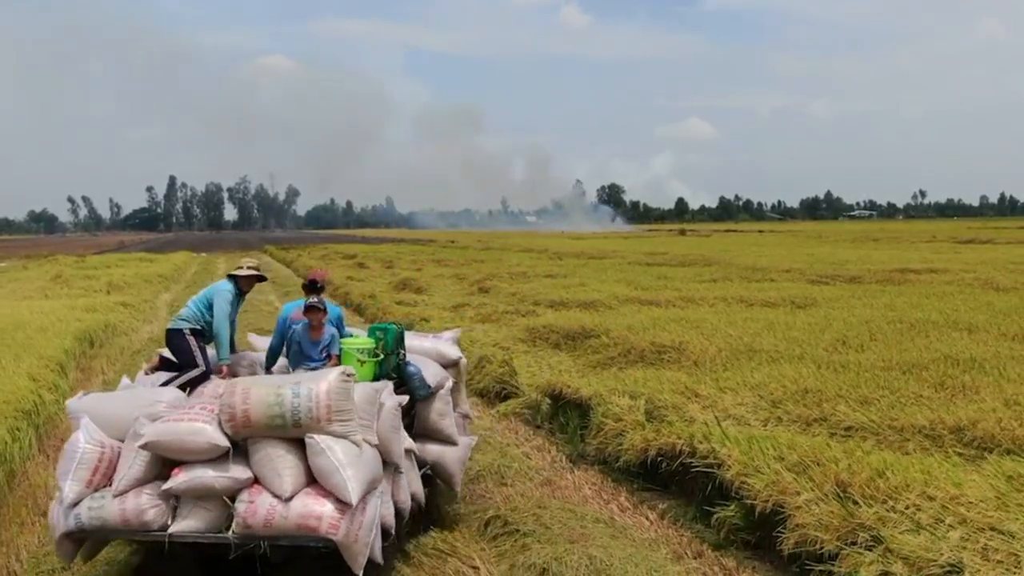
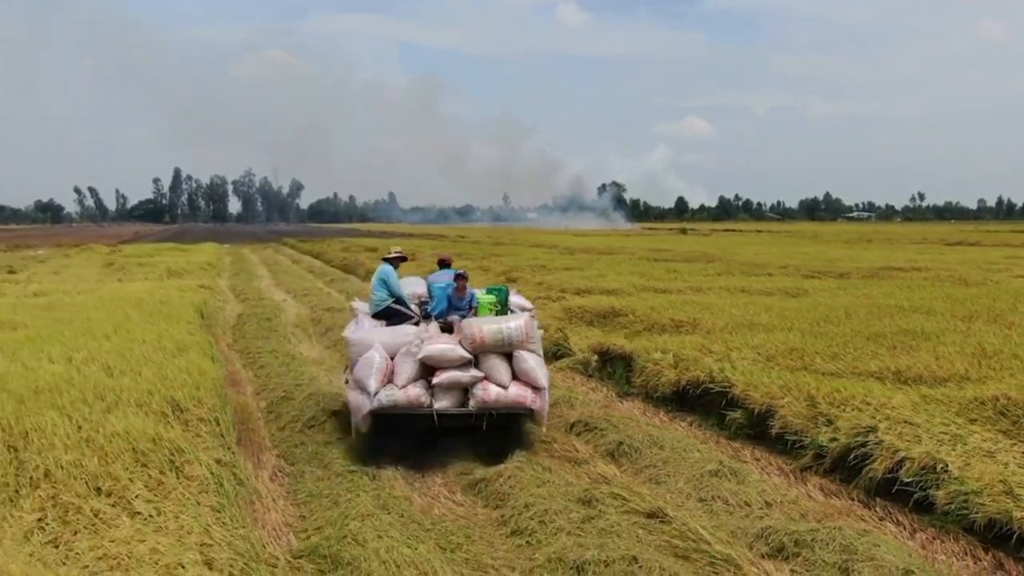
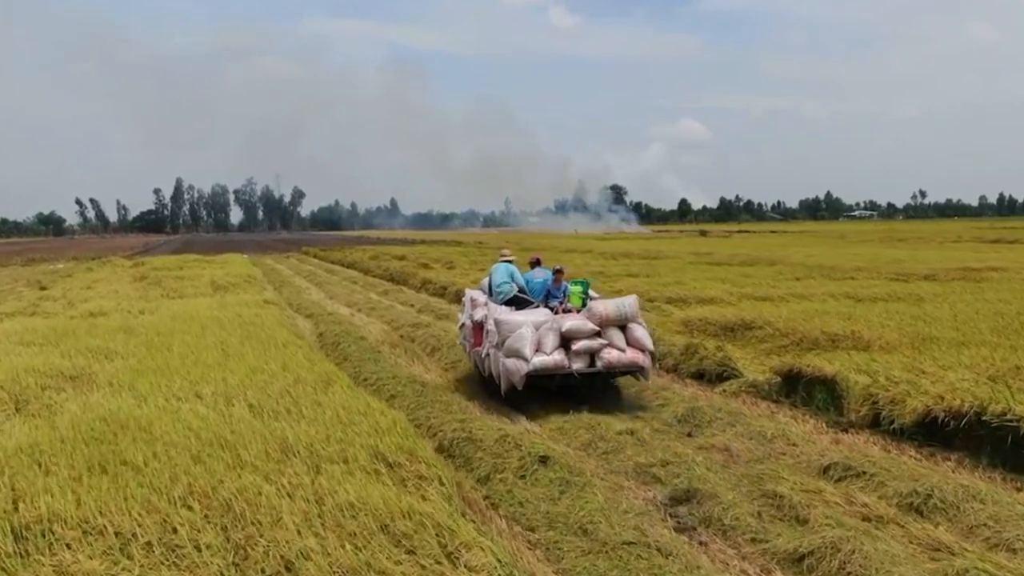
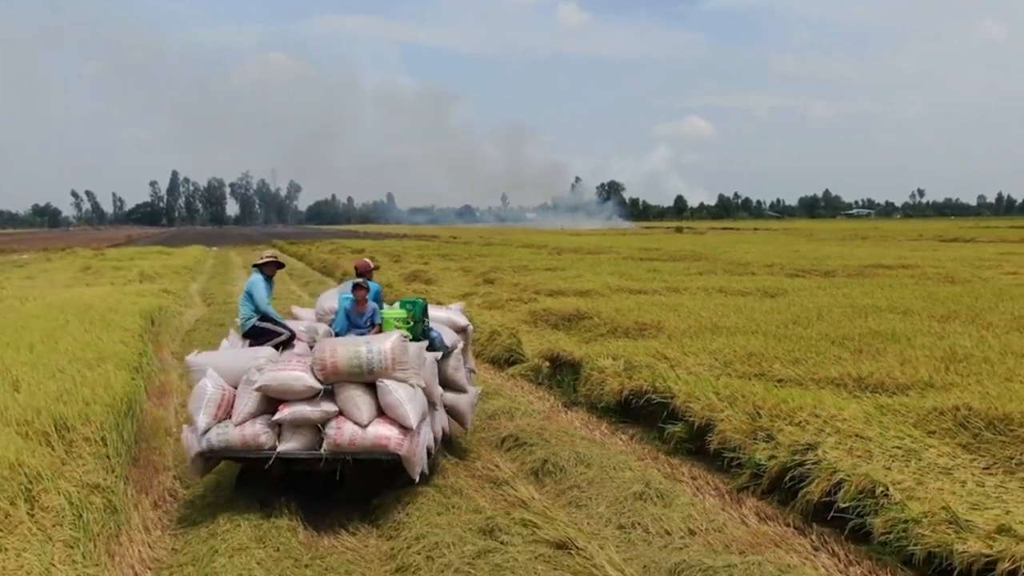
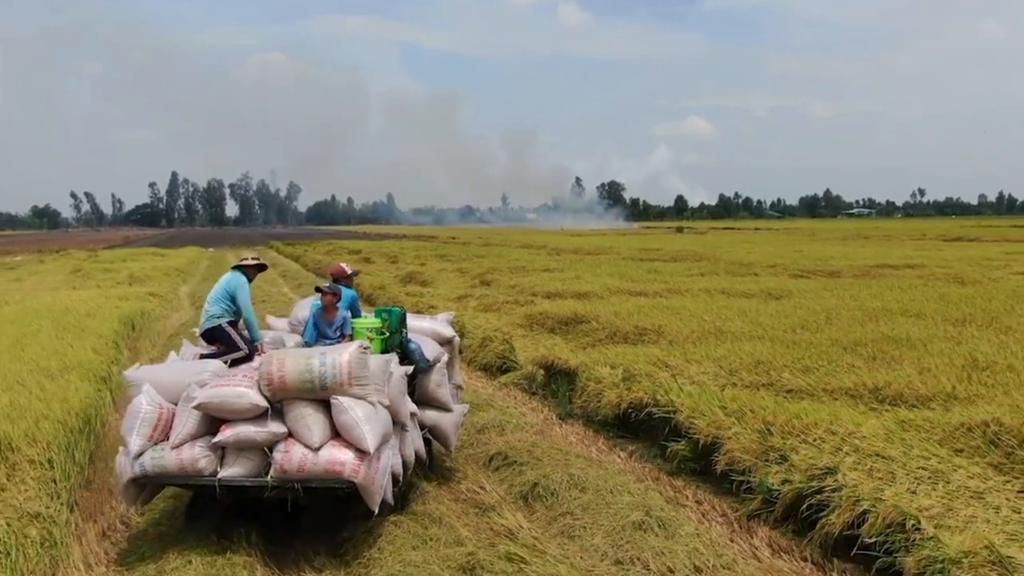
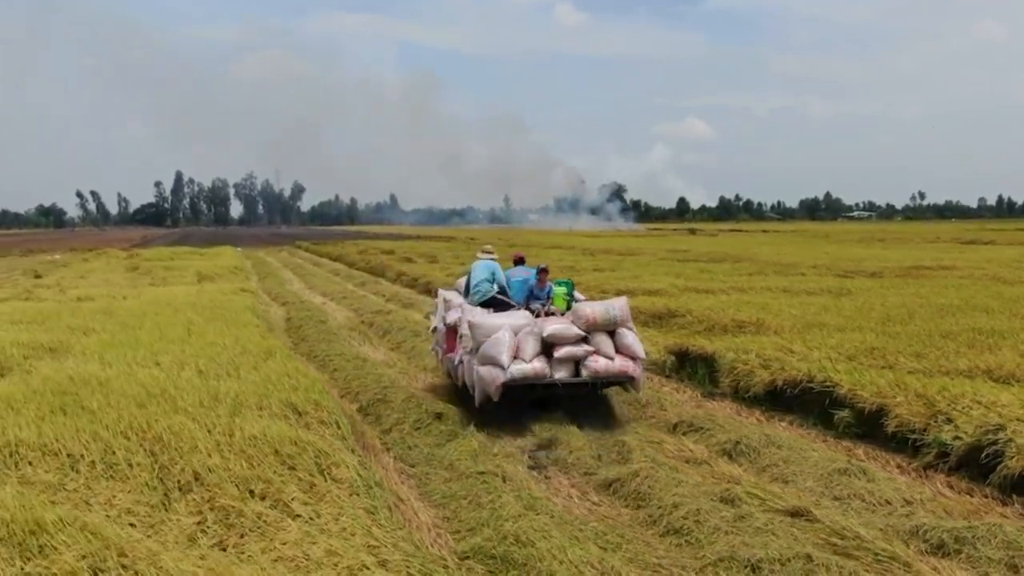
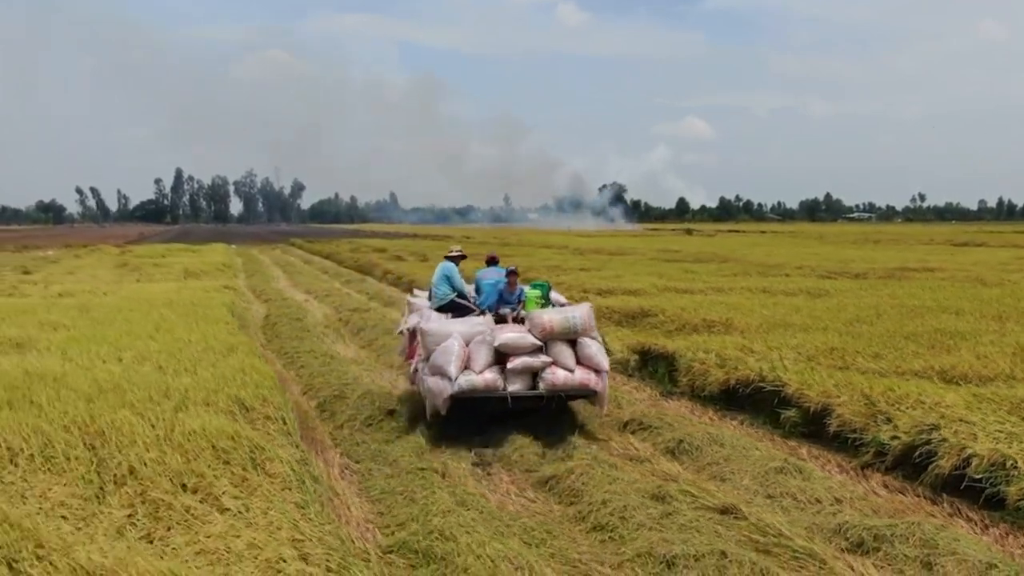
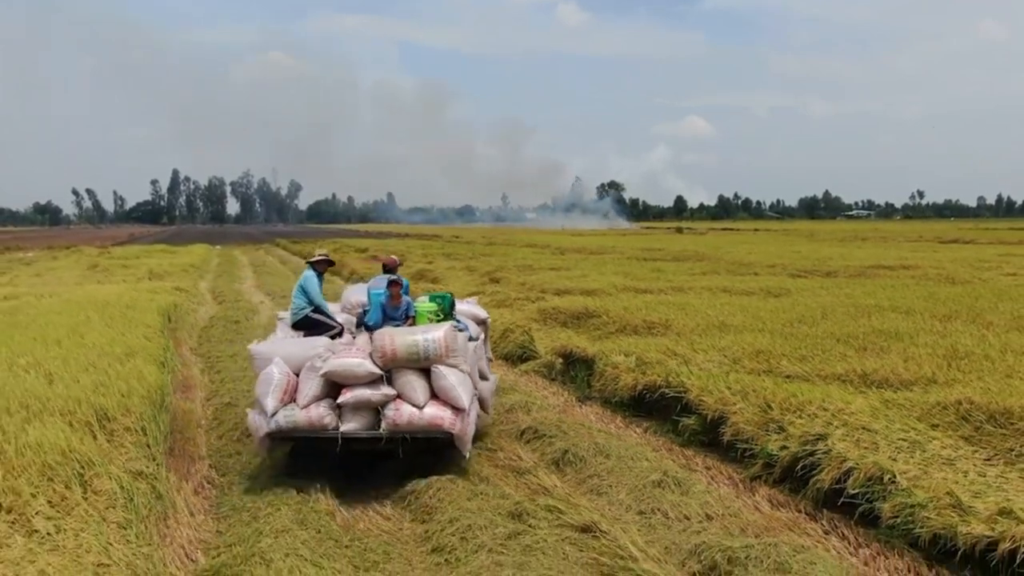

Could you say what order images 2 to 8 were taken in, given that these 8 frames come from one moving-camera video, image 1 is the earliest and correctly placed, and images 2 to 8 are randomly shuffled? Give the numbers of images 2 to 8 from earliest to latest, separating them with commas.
5, 4, 8, 2, 7, 6, 3
